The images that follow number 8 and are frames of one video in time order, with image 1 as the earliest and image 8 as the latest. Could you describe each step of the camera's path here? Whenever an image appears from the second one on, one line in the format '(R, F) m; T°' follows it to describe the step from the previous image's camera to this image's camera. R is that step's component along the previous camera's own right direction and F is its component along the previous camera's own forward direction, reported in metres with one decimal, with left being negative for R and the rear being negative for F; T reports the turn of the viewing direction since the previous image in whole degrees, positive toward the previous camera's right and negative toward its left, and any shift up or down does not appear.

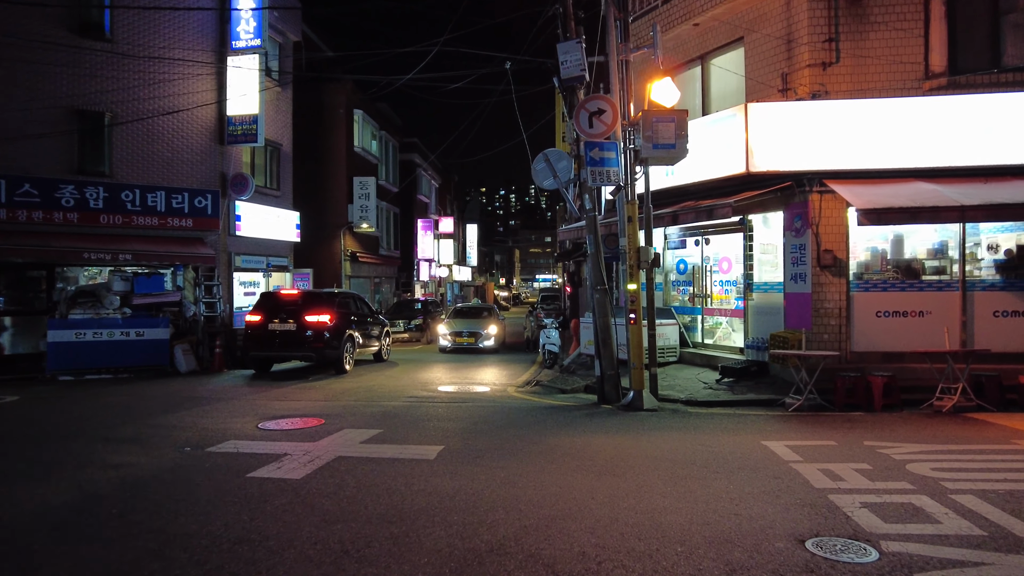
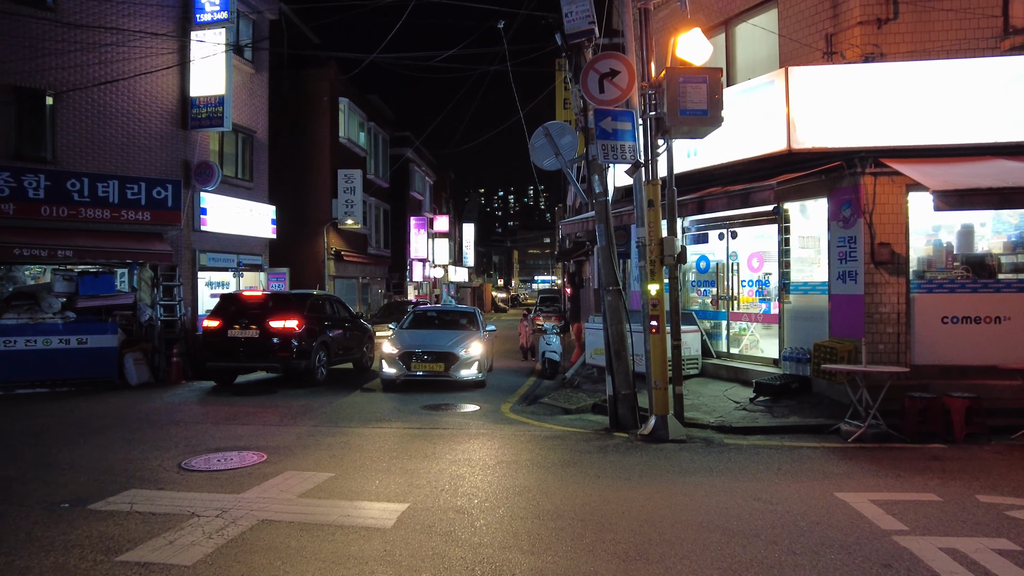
(+0.1, +1.9) m; 0°
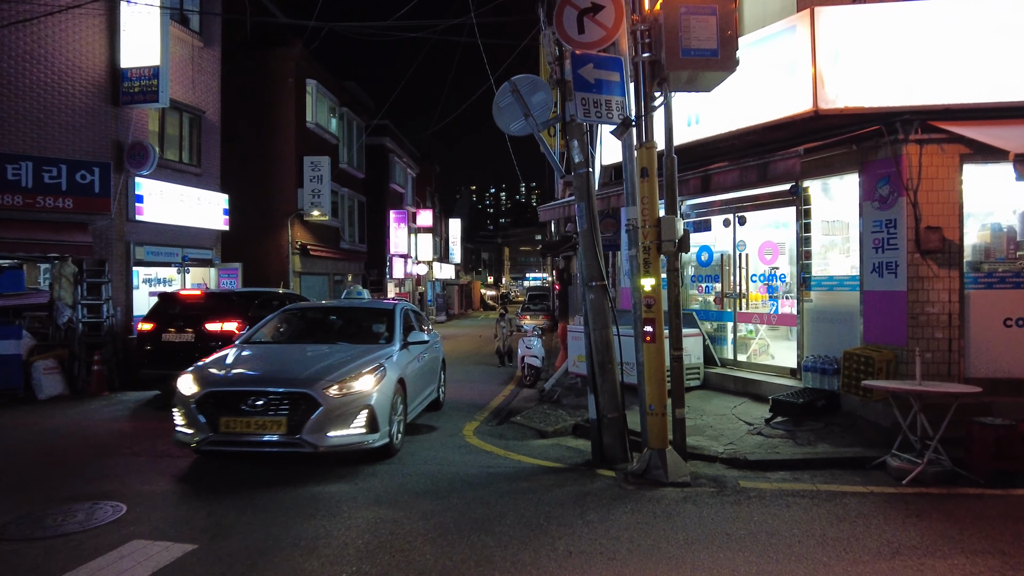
(+0.4, +1.9) m; +1°
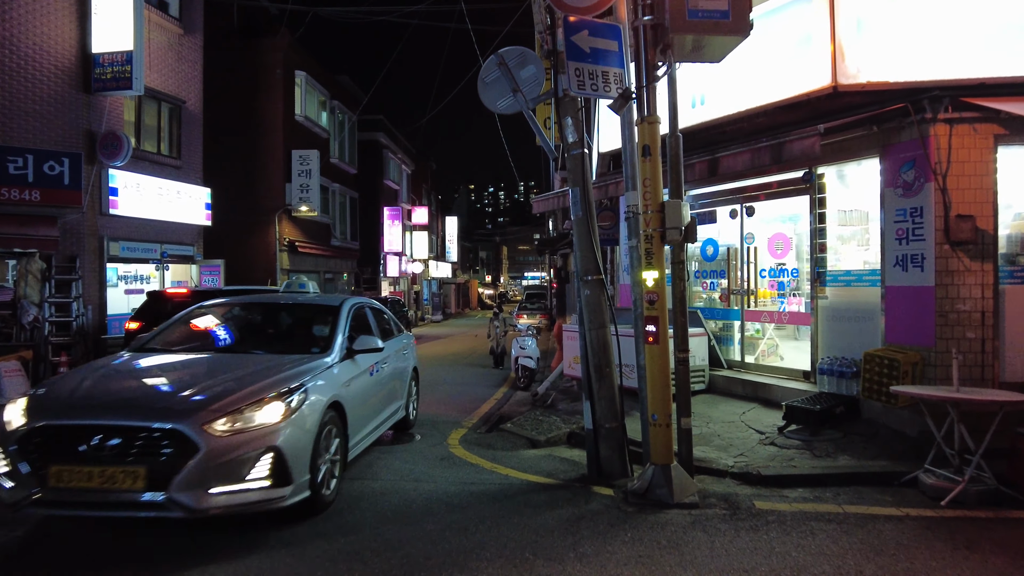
(+0.1, +0.7) m; 0°
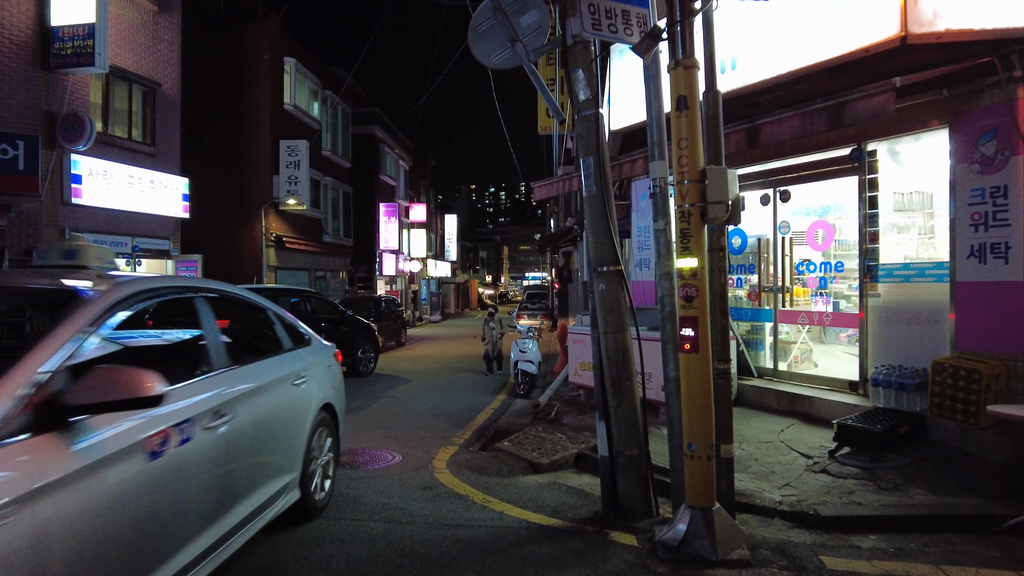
(0.0, +1.2) m; 0°
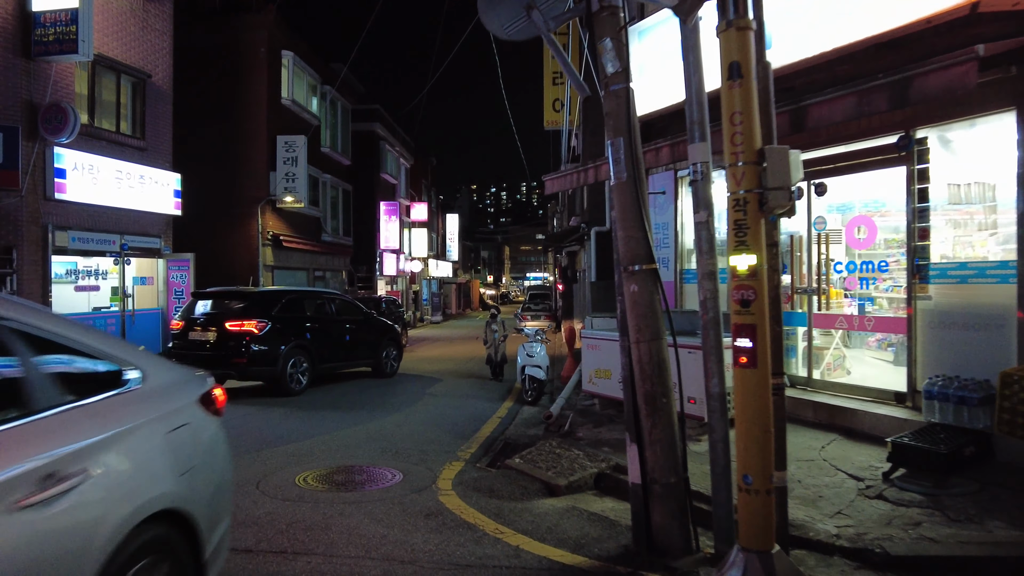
(-0.1, +0.7) m; 0°
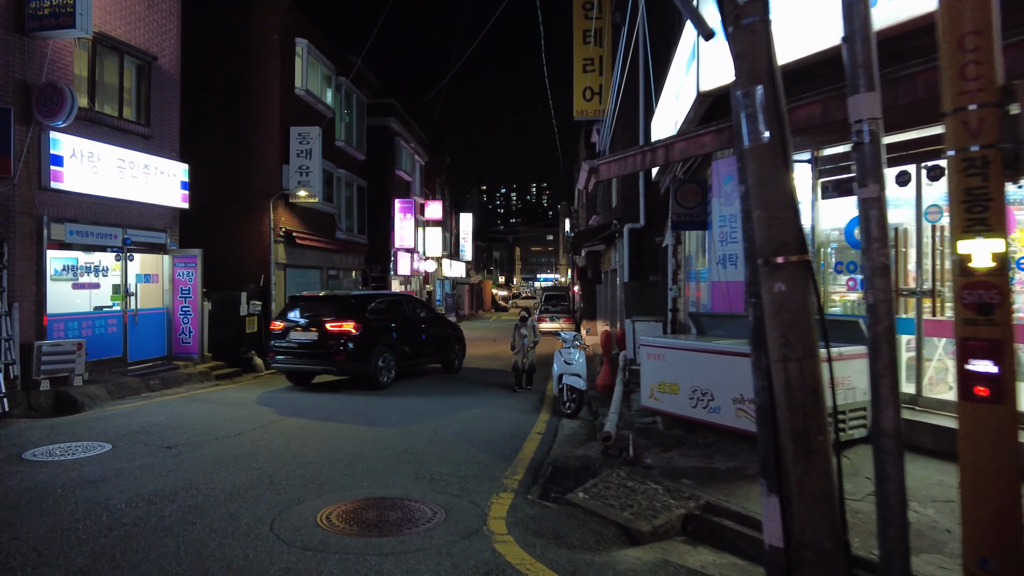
(-0.4, +1.1) m; -1°
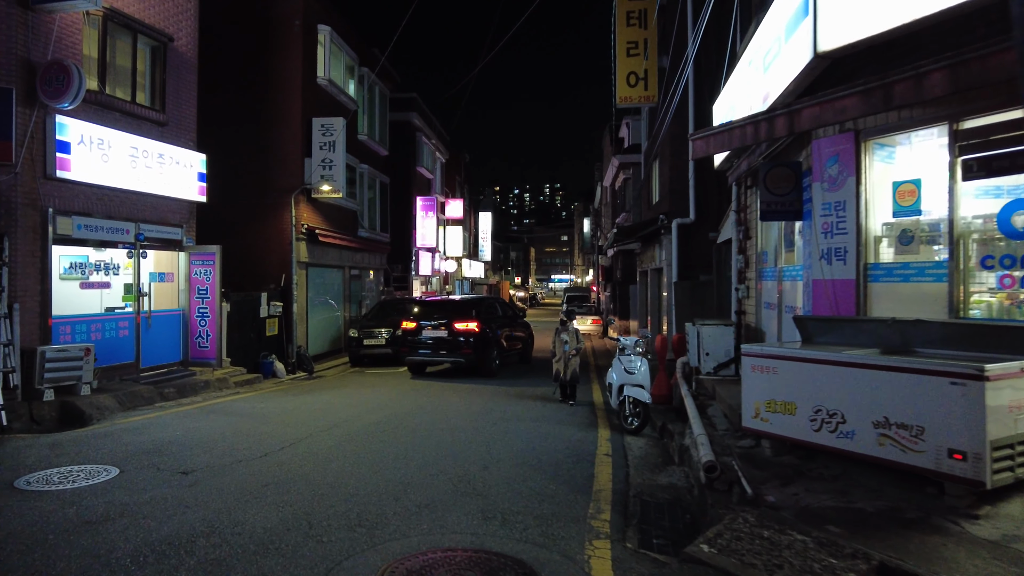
(-0.6, +1.1) m; -1°
